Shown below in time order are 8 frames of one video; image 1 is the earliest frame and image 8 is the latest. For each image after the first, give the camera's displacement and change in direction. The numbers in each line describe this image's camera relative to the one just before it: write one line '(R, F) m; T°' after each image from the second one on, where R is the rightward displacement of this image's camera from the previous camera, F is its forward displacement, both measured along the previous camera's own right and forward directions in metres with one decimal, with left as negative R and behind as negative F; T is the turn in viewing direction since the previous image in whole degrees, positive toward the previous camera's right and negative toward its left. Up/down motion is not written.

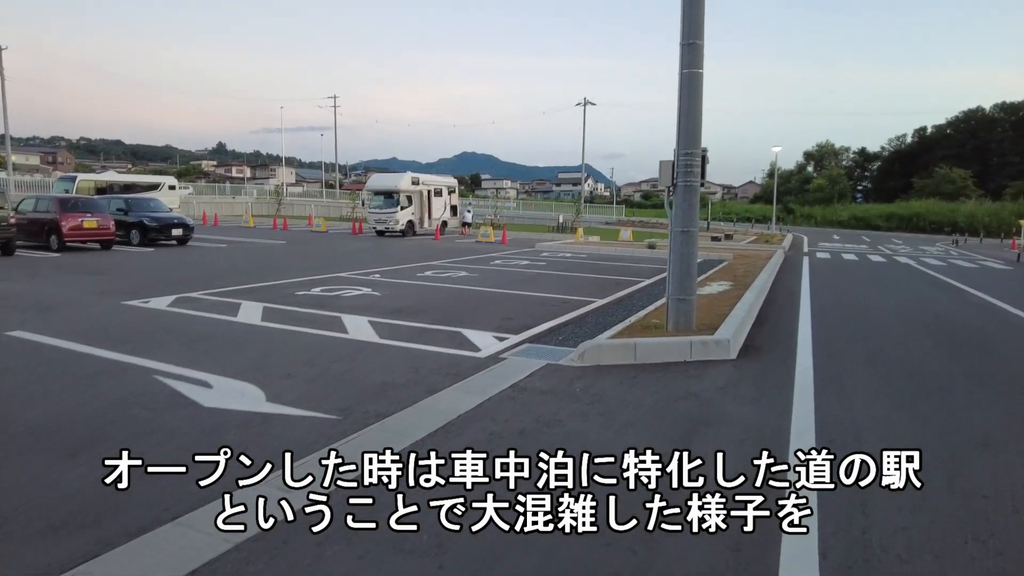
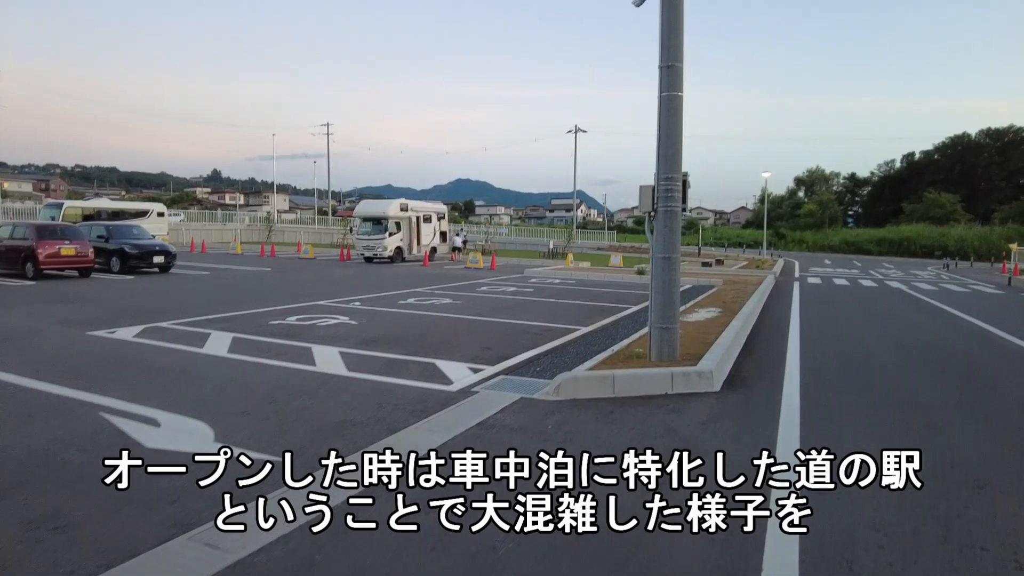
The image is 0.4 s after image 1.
(+0.2, +0.3) m; 0°
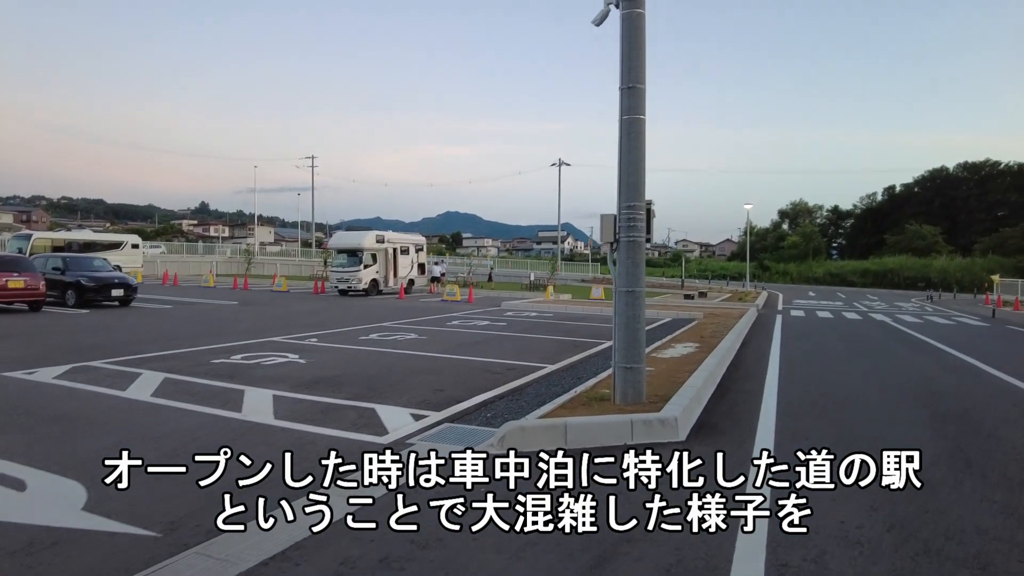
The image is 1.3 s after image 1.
(+0.4, +0.7) m; +1°
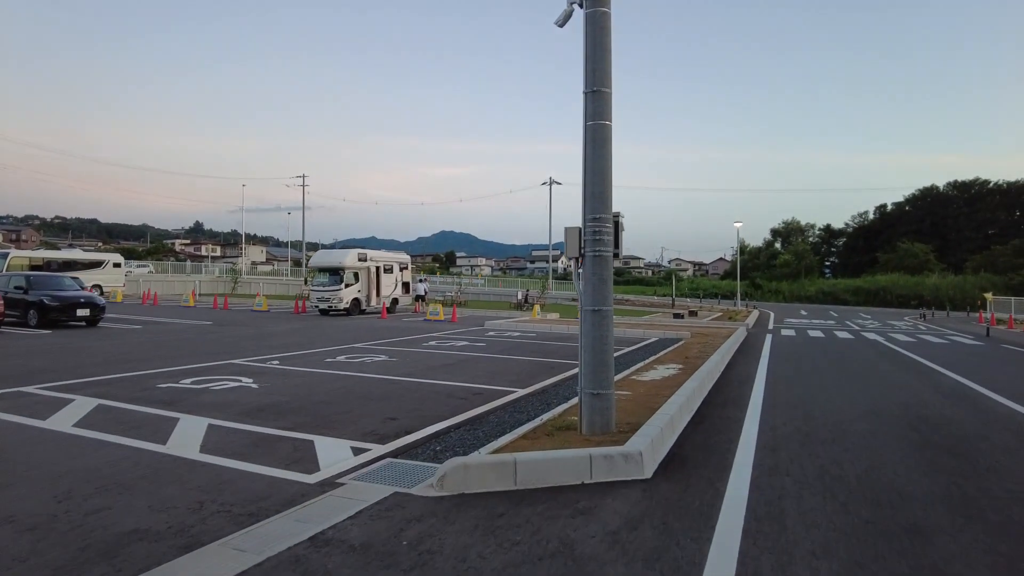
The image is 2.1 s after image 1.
(+0.4, +0.6) m; 0°
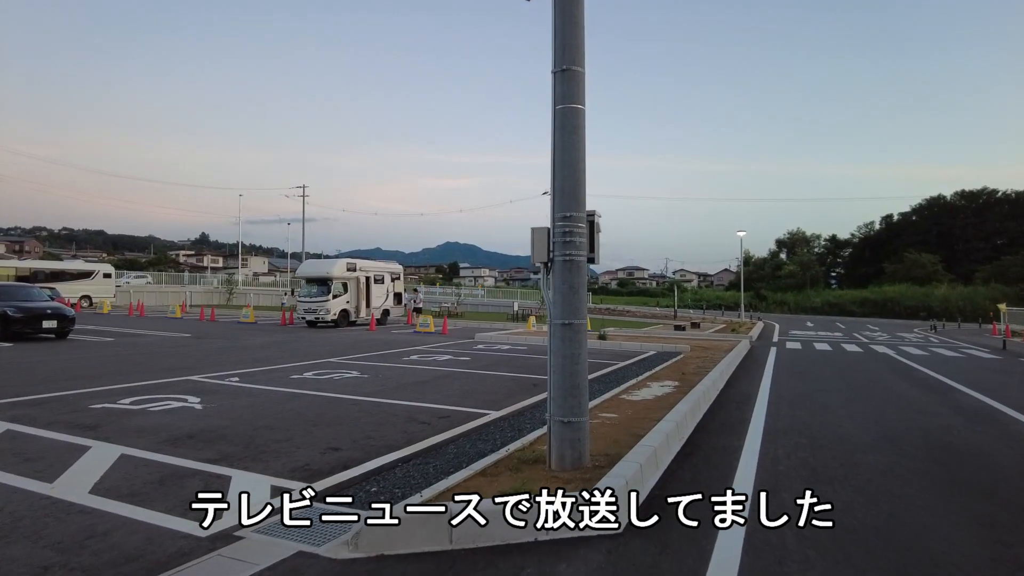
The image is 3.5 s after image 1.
(+0.4, +1.0) m; 0°
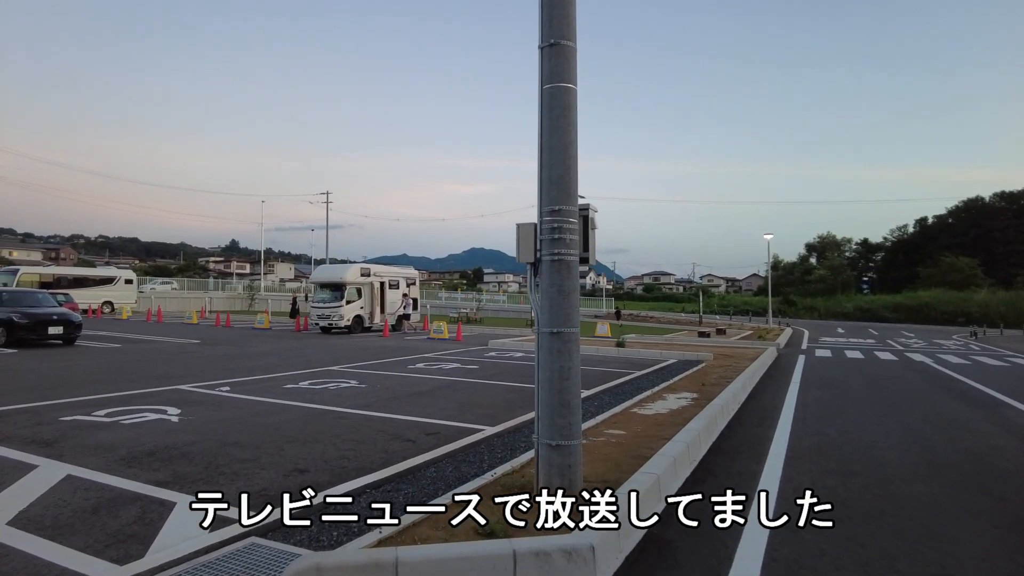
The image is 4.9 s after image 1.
(+0.4, +0.7) m; -2°
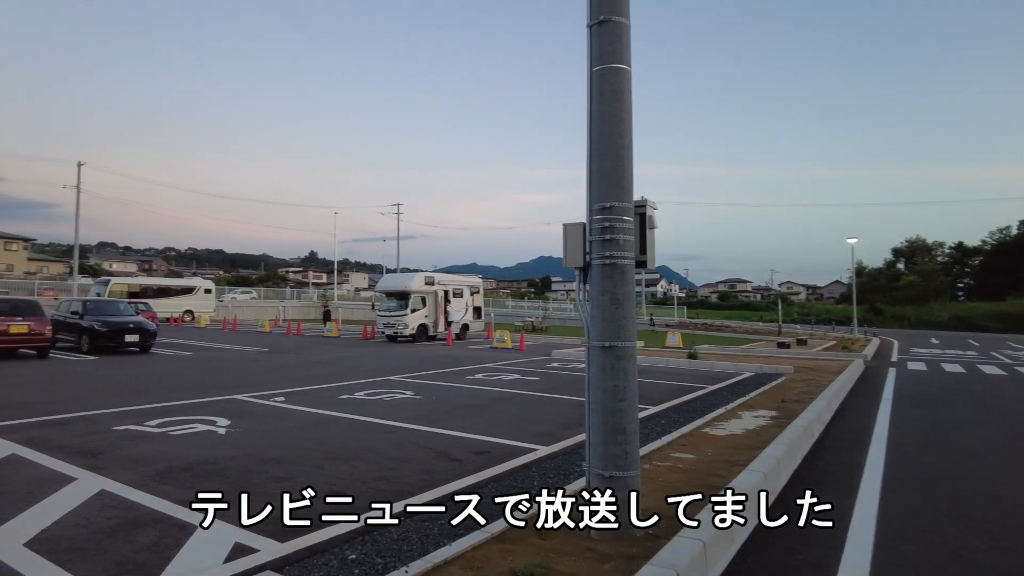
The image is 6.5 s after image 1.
(+0.2, +0.6) m; -6°
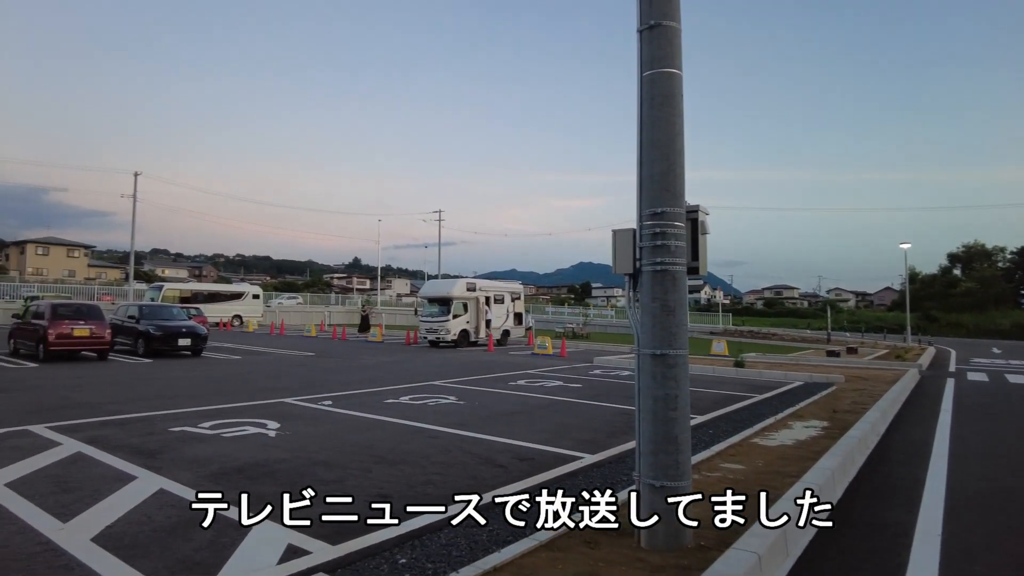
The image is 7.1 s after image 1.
(-0.1, 0.0) m; -4°
